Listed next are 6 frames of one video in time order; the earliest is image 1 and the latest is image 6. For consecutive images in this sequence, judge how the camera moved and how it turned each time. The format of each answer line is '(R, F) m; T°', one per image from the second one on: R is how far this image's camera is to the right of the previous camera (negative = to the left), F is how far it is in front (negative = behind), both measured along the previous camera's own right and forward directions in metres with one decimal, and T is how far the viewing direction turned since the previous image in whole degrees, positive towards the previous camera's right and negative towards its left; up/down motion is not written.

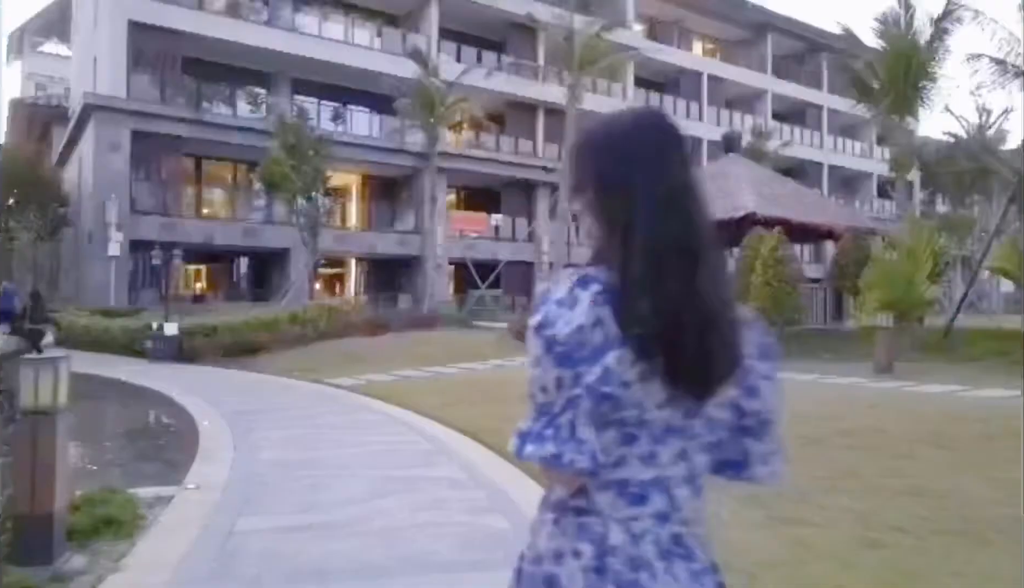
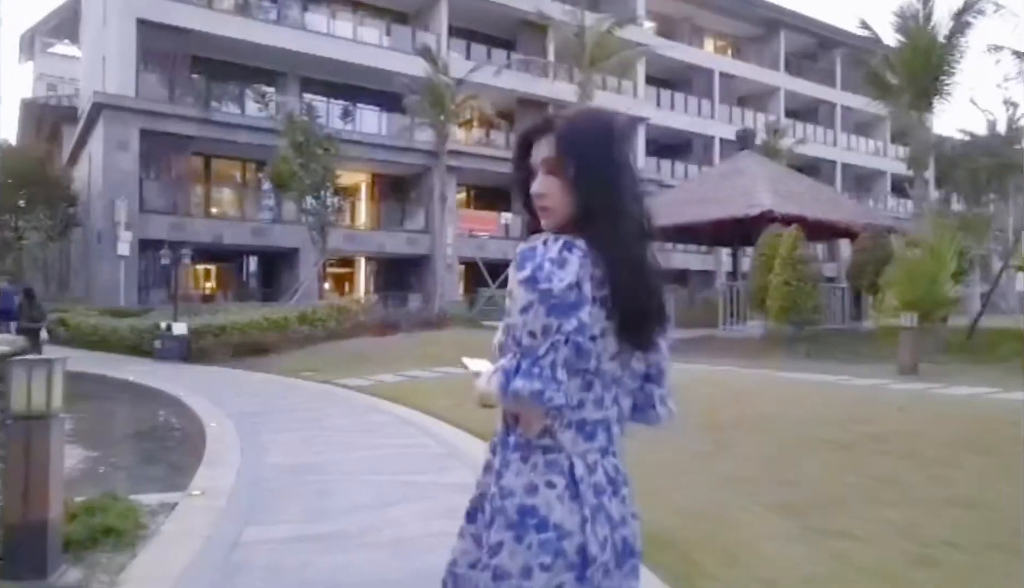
(-0.1, +0.3) m; -1°
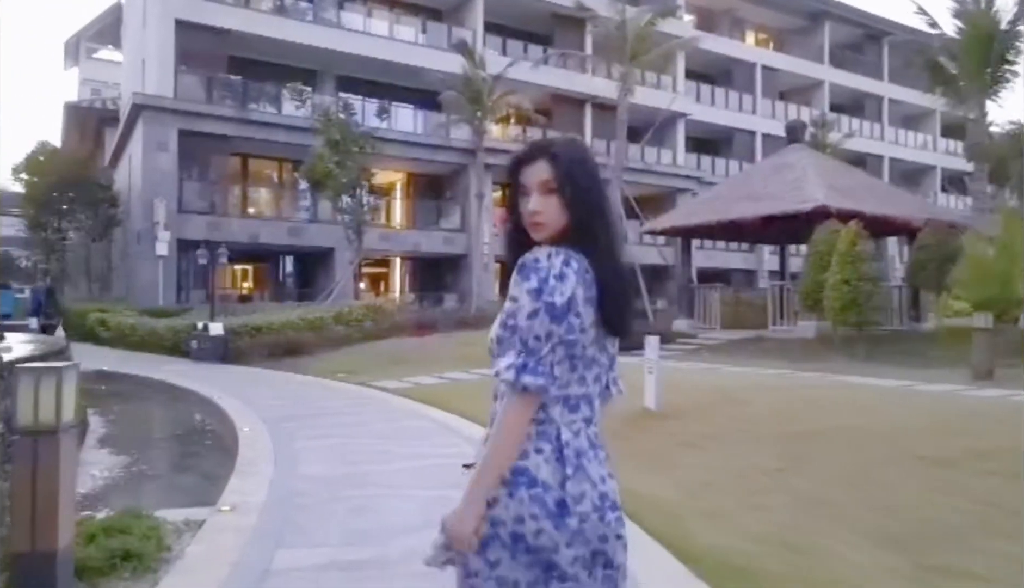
(-0.2, +0.6) m; -3°
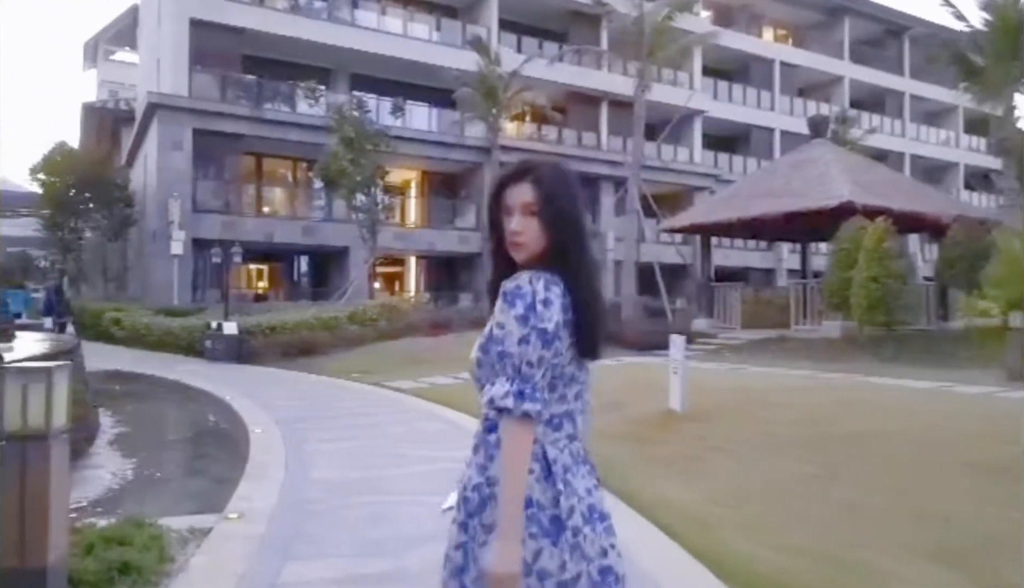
(-0.1, +0.3) m; -1°
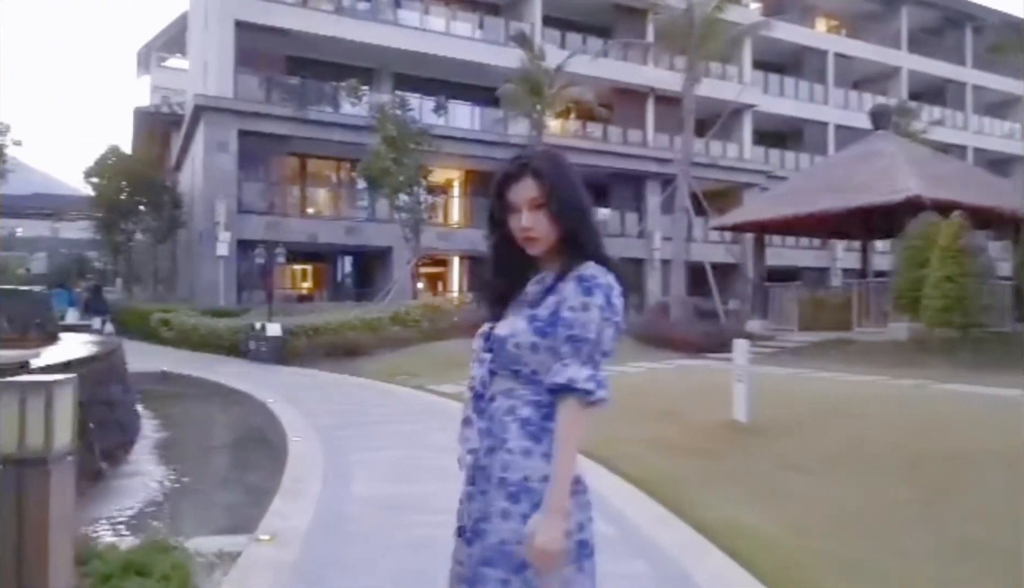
(-0.1, +0.5) m; -3°
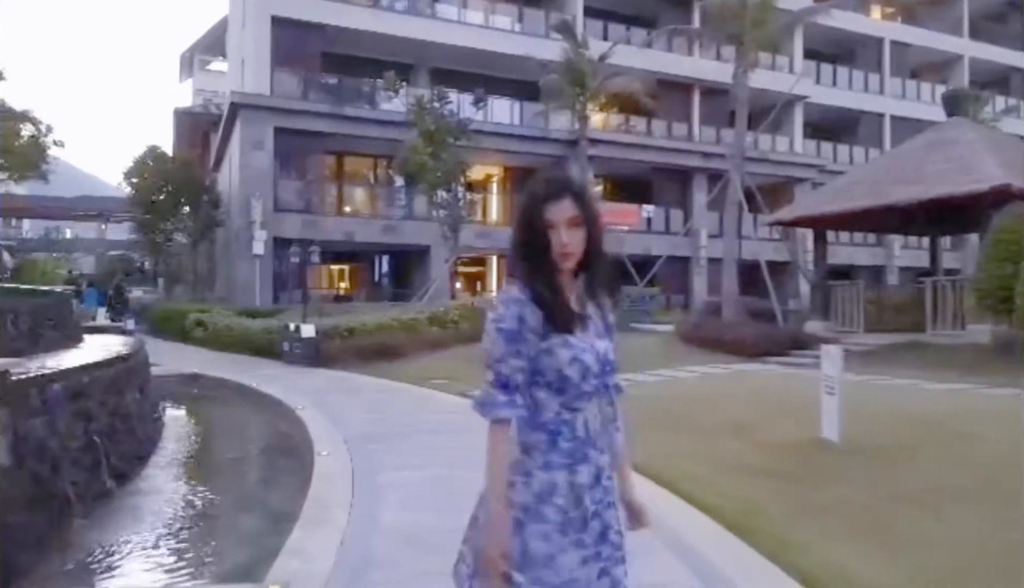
(-0.2, +1.0) m; -3°
